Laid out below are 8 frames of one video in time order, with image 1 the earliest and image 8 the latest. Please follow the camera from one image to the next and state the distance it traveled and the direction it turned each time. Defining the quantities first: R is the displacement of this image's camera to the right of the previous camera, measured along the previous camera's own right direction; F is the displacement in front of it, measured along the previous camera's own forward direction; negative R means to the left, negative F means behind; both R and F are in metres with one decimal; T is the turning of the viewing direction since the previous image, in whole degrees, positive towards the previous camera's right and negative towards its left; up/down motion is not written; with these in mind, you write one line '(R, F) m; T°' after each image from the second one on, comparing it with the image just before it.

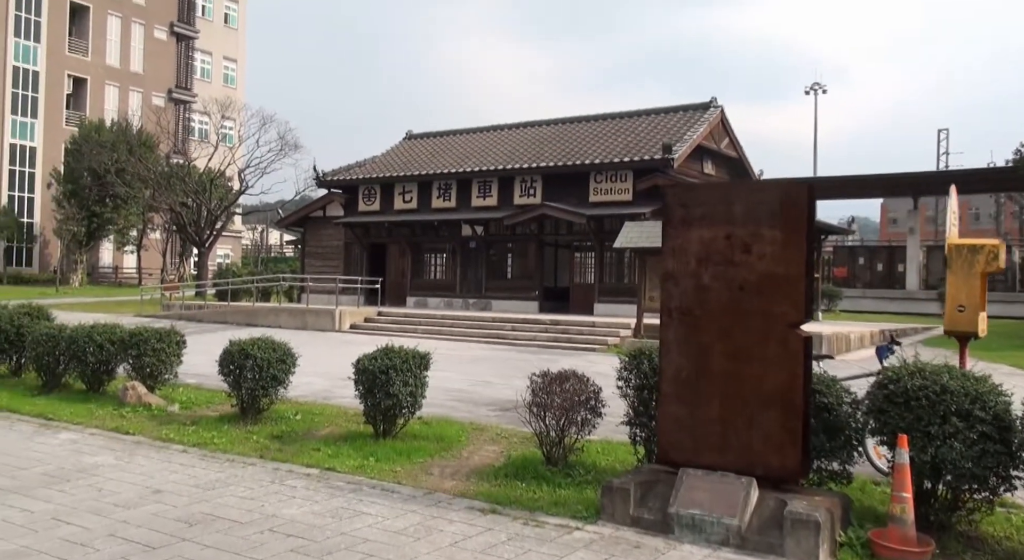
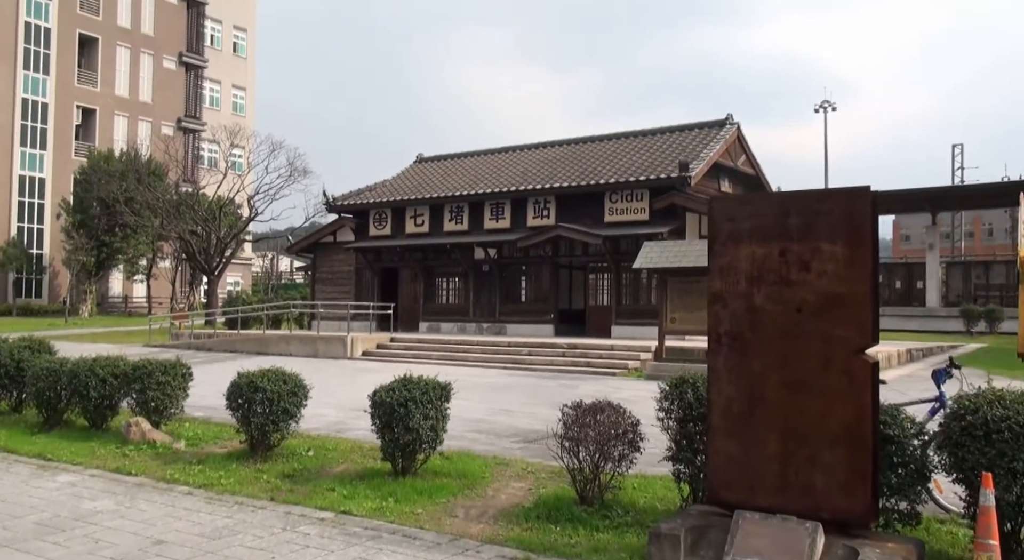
(-0.1, +0.5) m; -1°
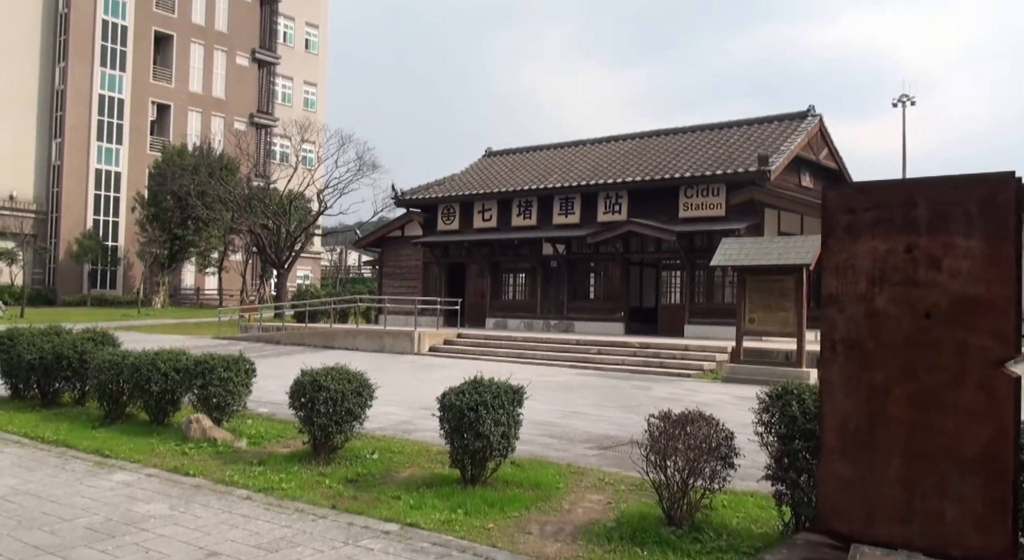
(-0.1, +0.5) m; -4°
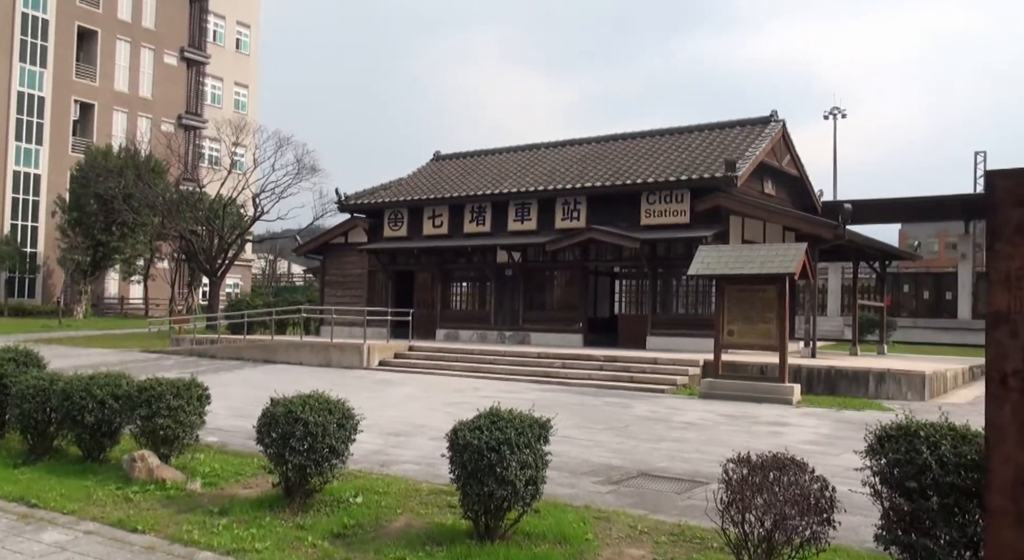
(-0.6, +1.0) m; +5°
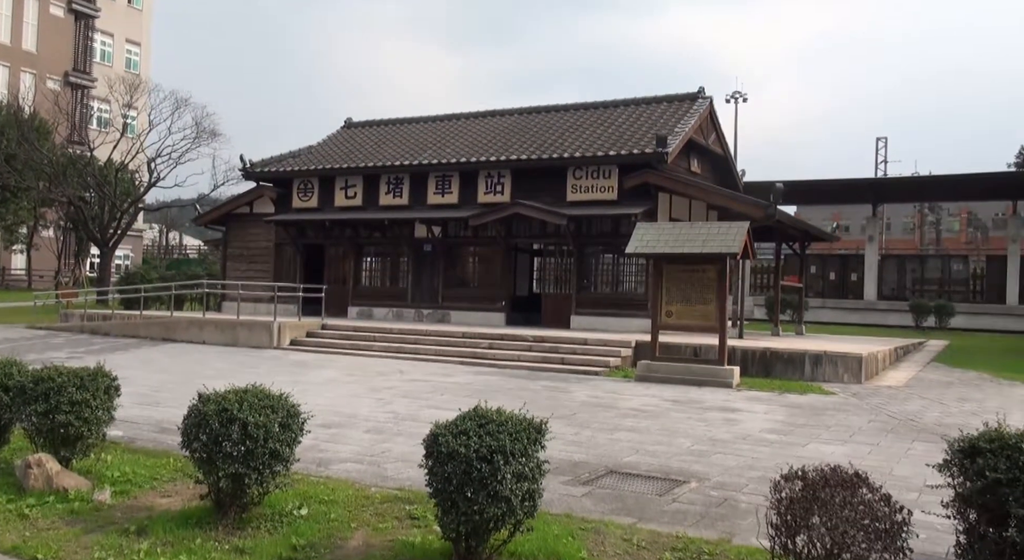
(-0.5, +0.8) m; +7°
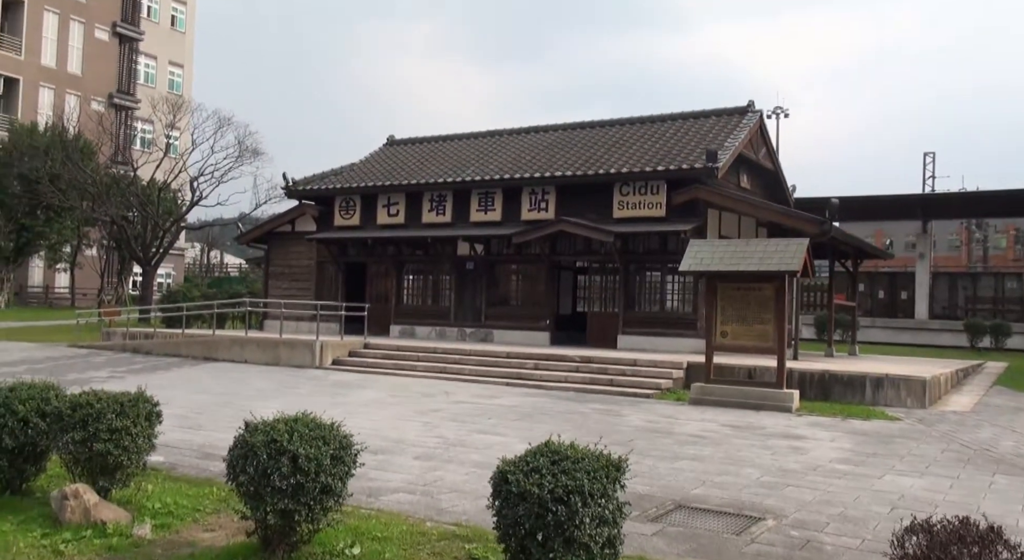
(-0.2, +0.4) m; -2°
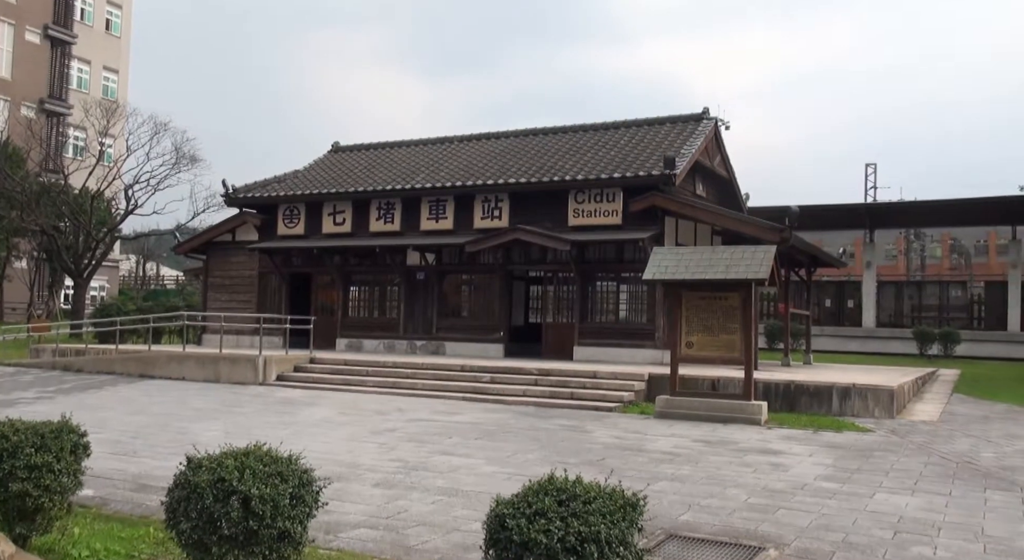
(-0.2, +0.6) m; +4°
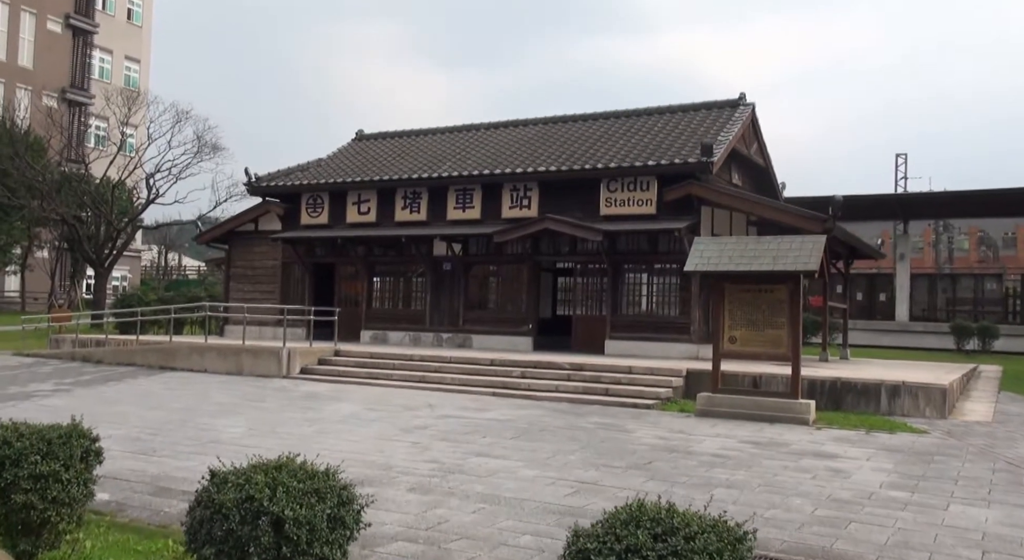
(-0.2, +0.5) m; -1°
